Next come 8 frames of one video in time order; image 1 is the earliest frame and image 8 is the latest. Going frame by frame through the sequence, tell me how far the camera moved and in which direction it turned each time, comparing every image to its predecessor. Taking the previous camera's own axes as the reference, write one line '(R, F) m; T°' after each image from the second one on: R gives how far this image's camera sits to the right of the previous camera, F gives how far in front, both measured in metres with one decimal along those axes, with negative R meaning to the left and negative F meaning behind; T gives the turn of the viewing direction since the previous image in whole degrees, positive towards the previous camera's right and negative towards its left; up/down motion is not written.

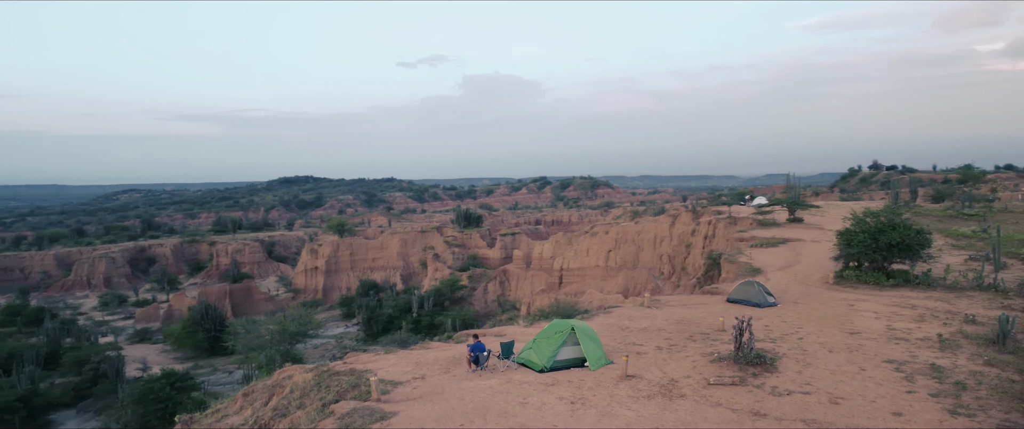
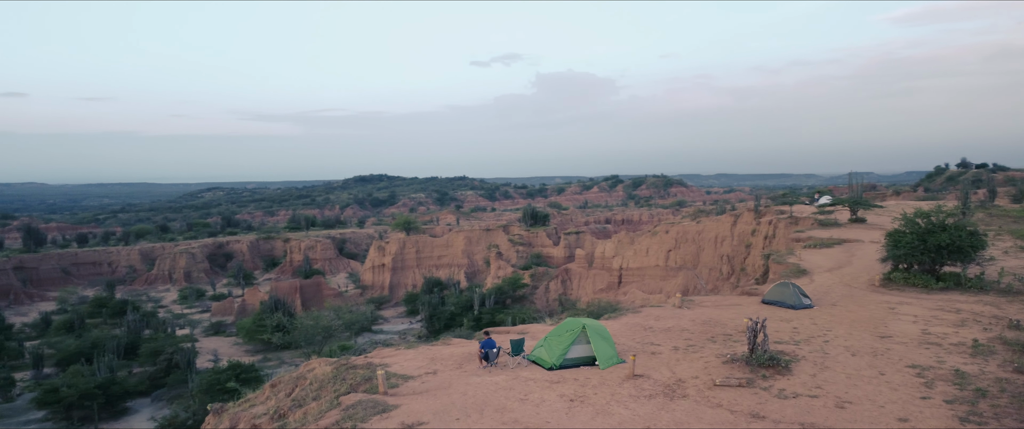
(+0.5, -0.1) m; -5°
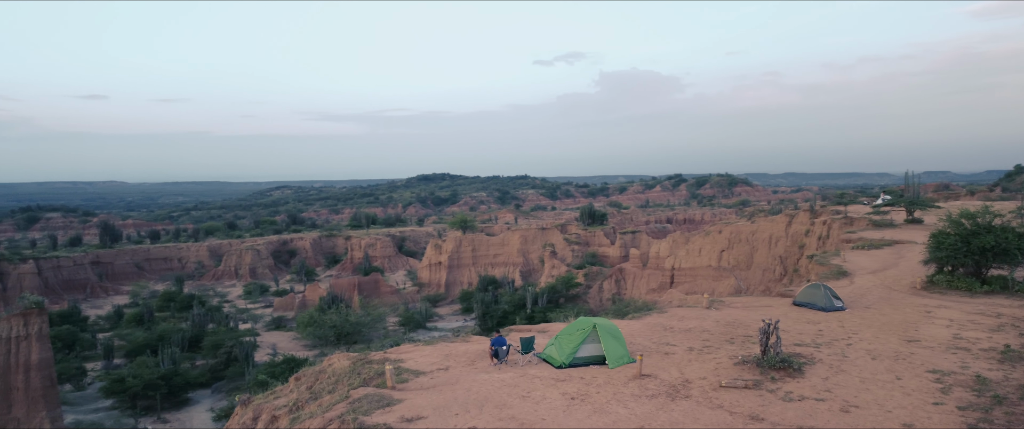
(+0.5, -0.1) m; -4°
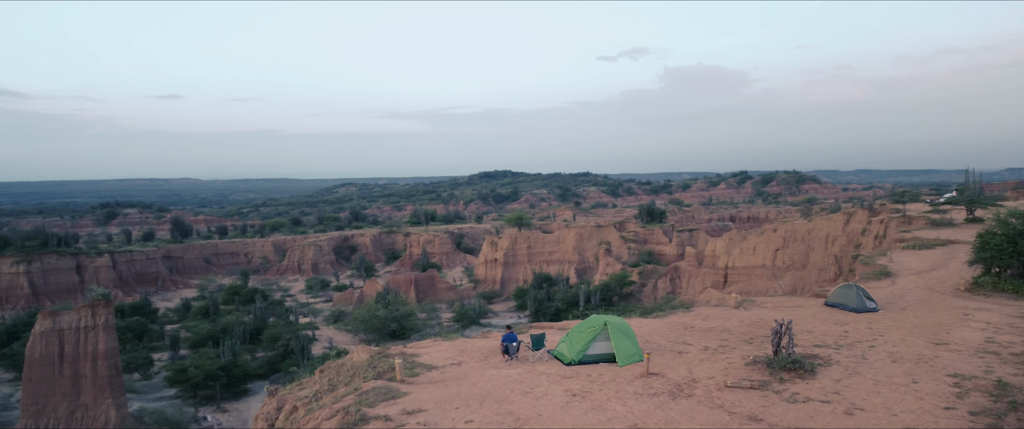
(+0.5, -0.1) m; -4°
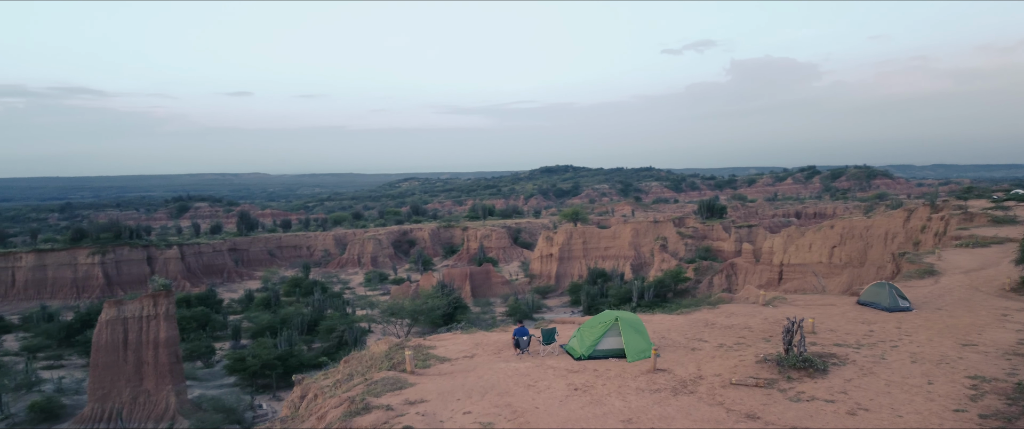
(+0.5, -0.1) m; -4°
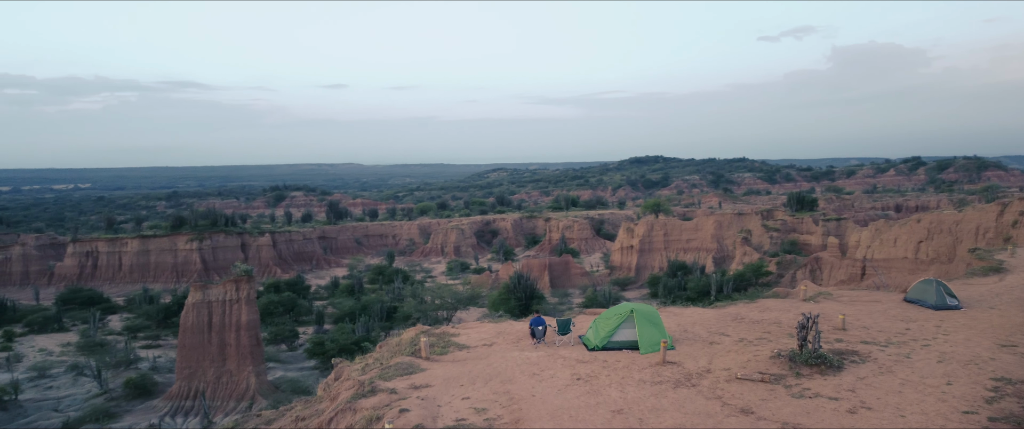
(+0.7, -0.1) m; -6°
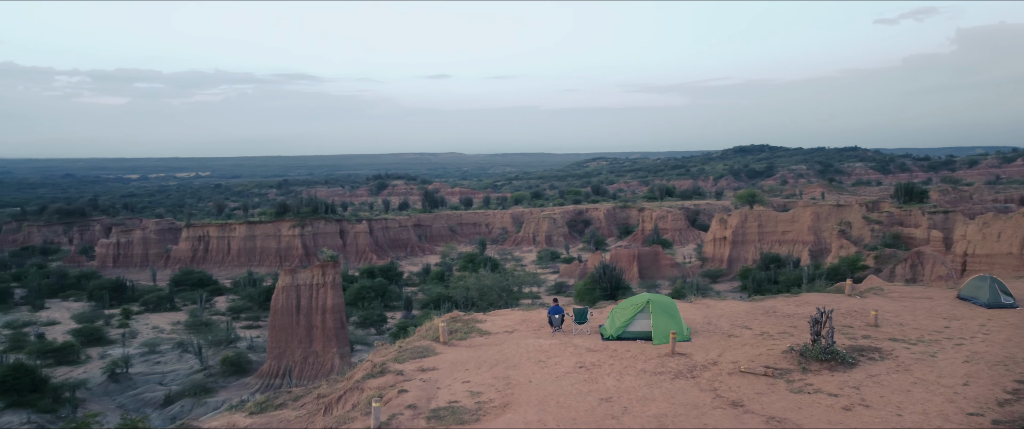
(+0.8, -0.1) m; -7°
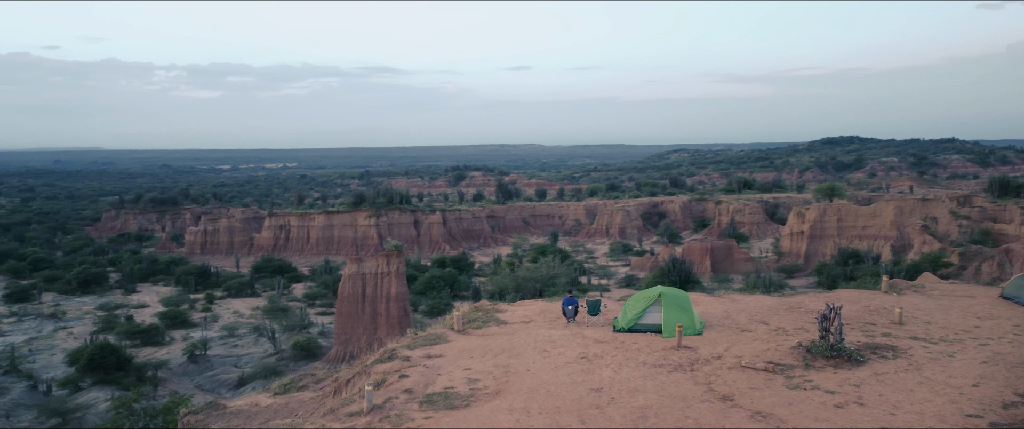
(+0.6, -0.1) m; -6°
